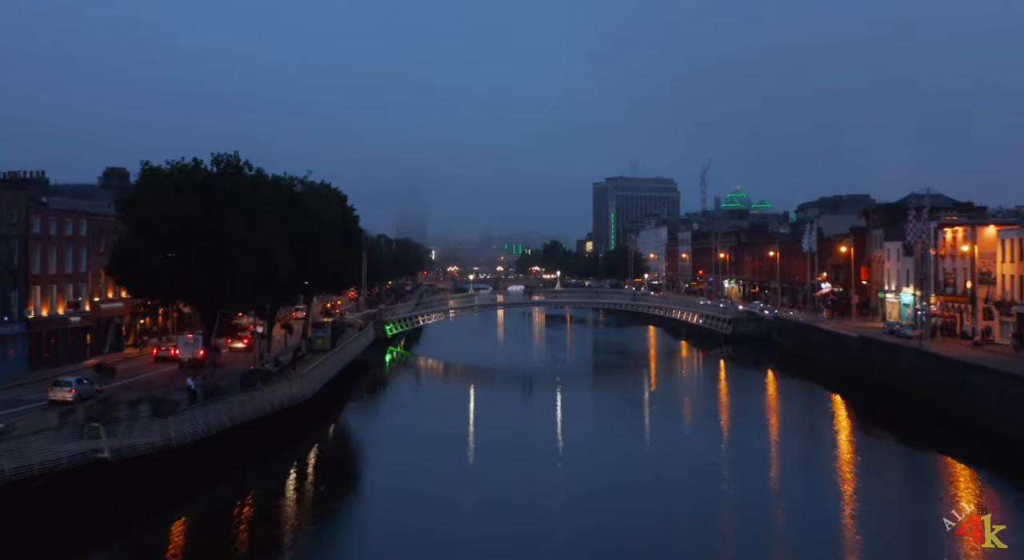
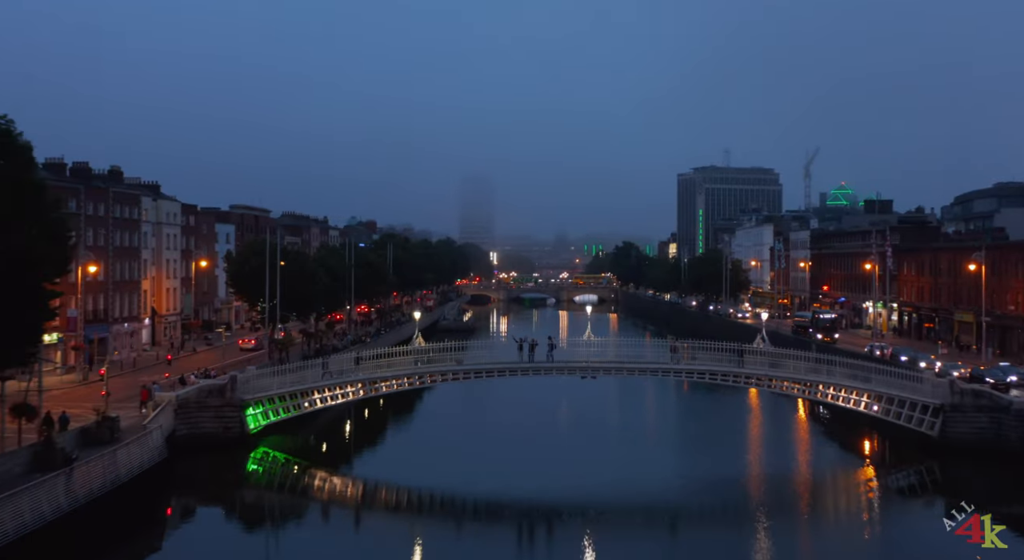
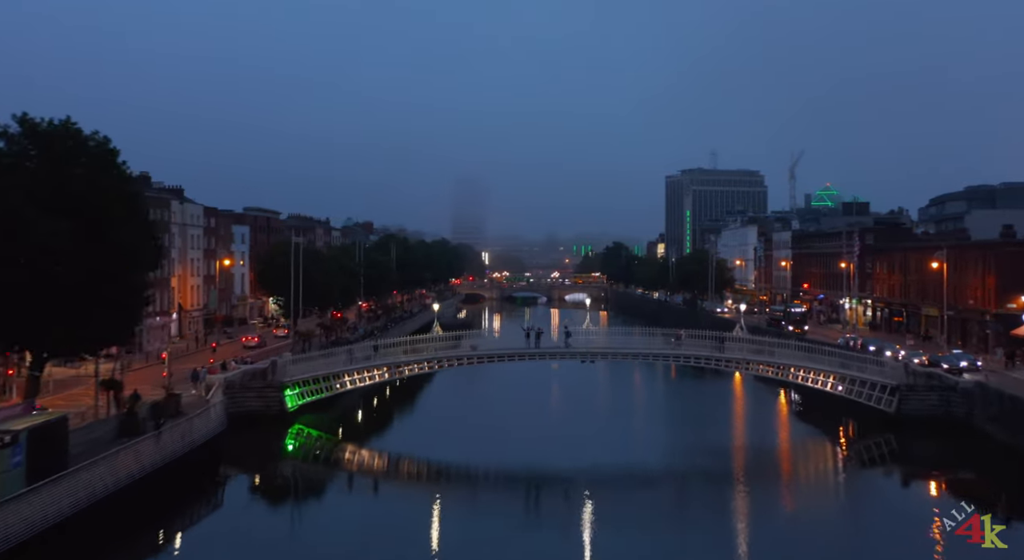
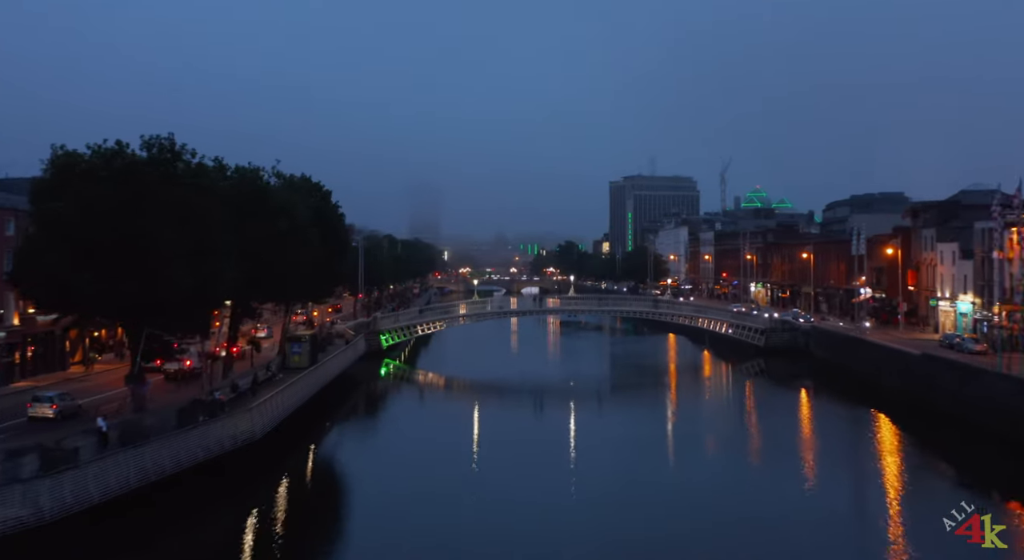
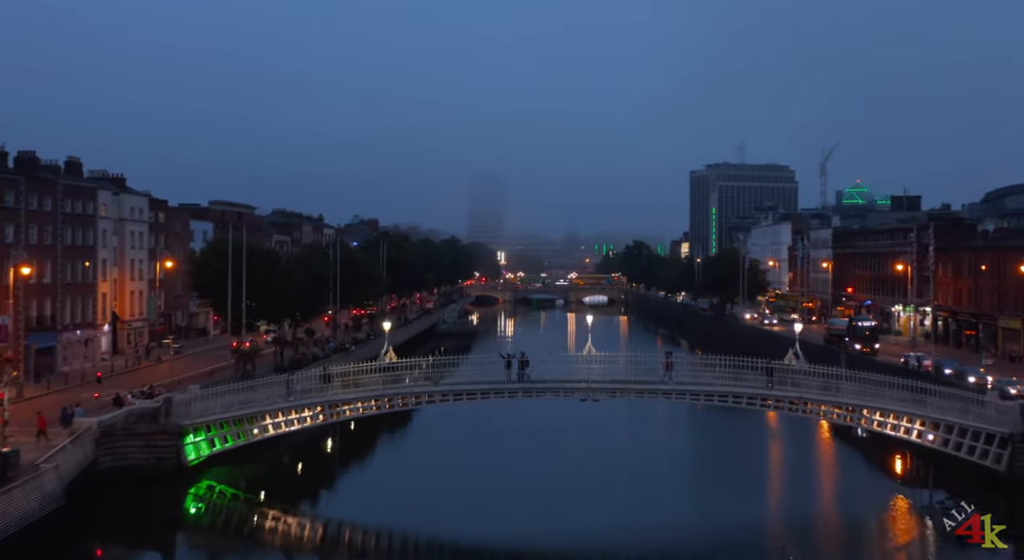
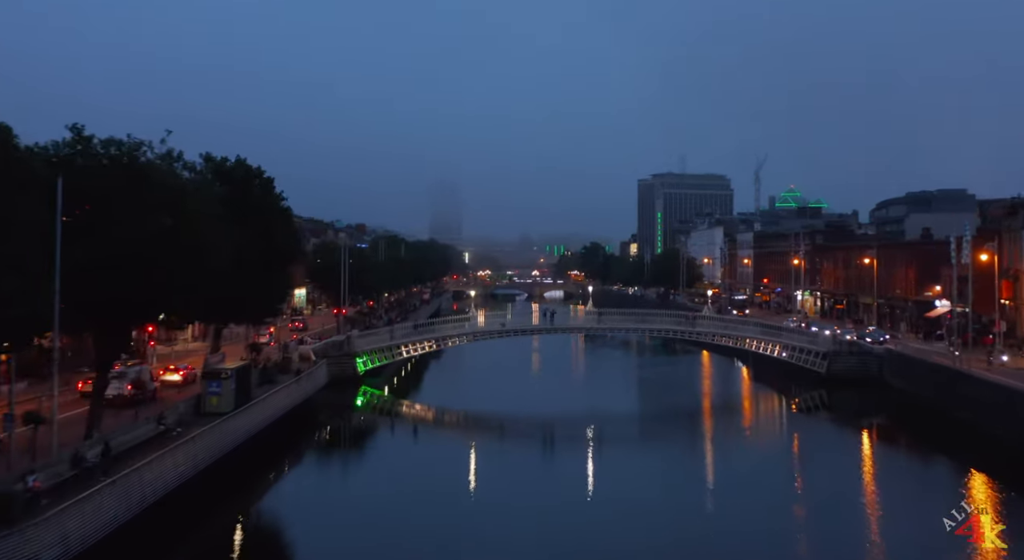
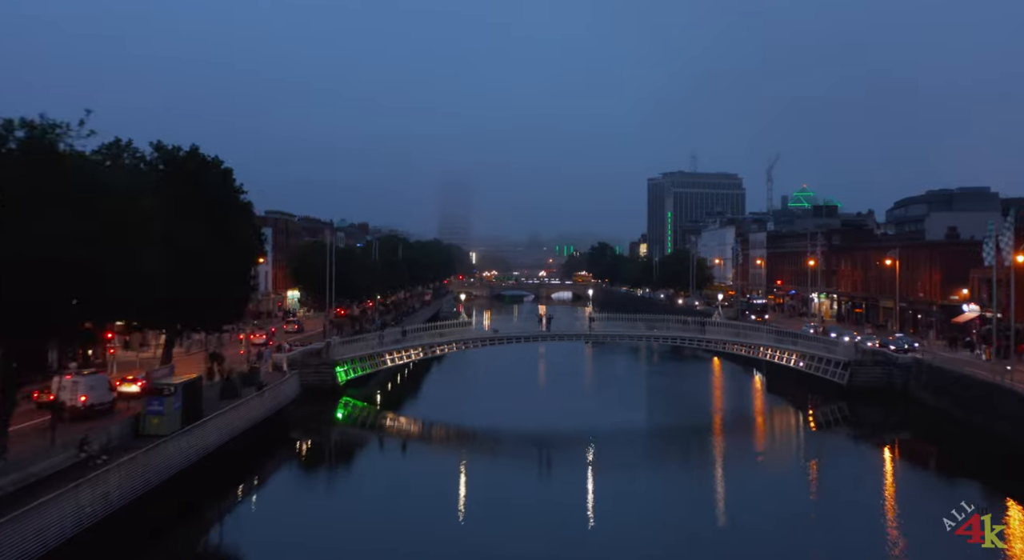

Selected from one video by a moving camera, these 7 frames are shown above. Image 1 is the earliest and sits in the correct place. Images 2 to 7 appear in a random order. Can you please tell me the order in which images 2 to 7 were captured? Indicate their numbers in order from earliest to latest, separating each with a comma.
4, 6, 7, 3, 2, 5
